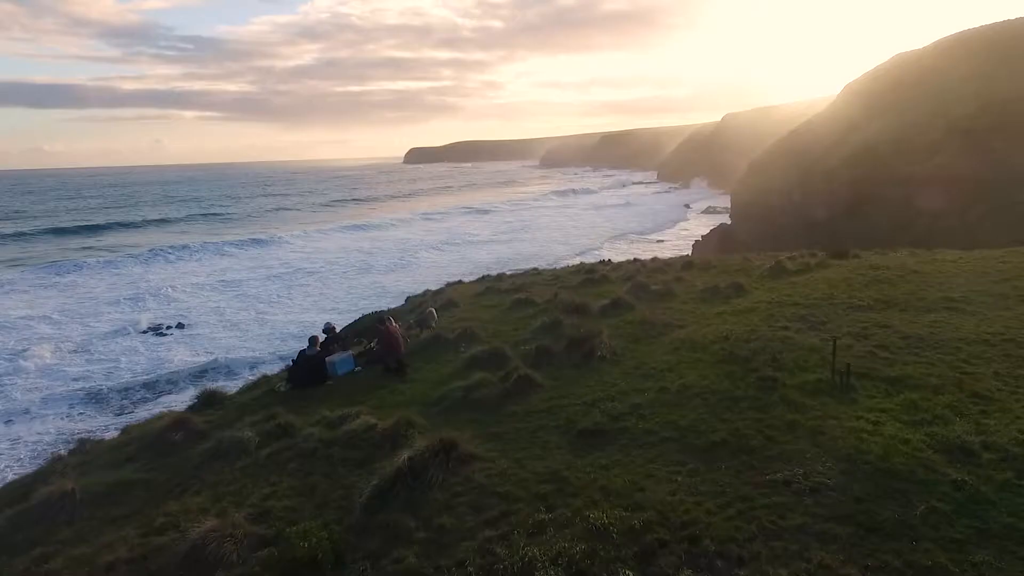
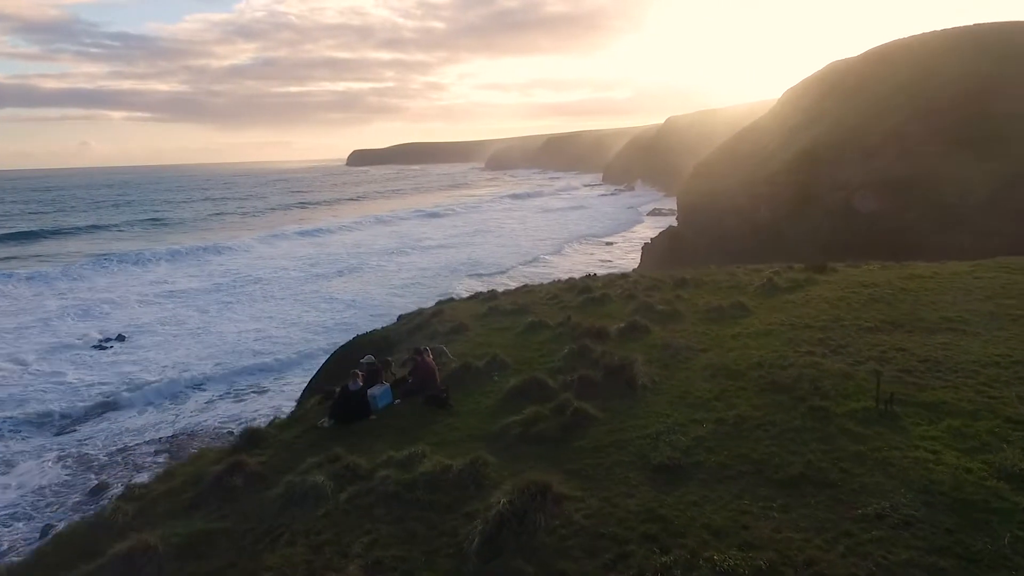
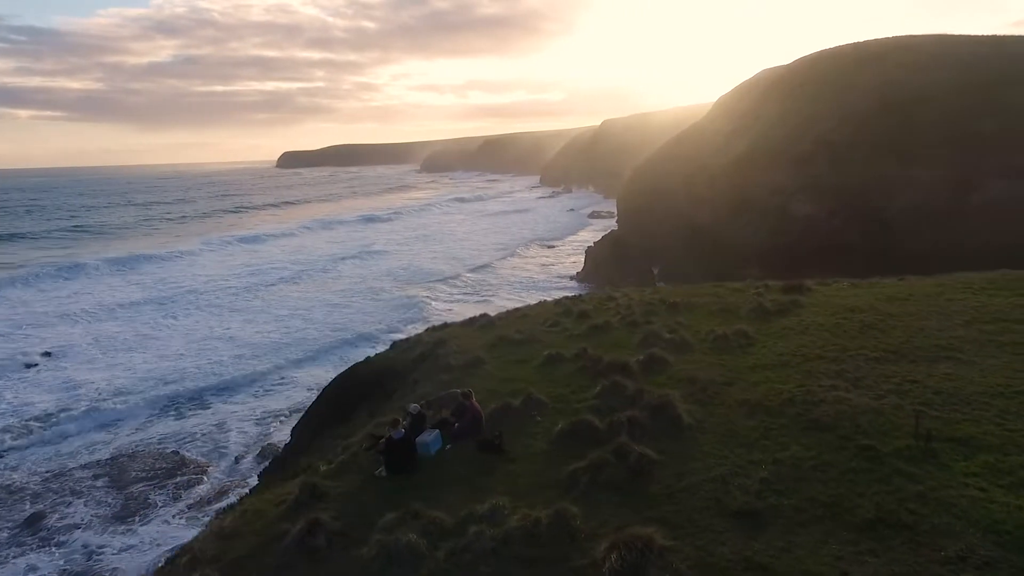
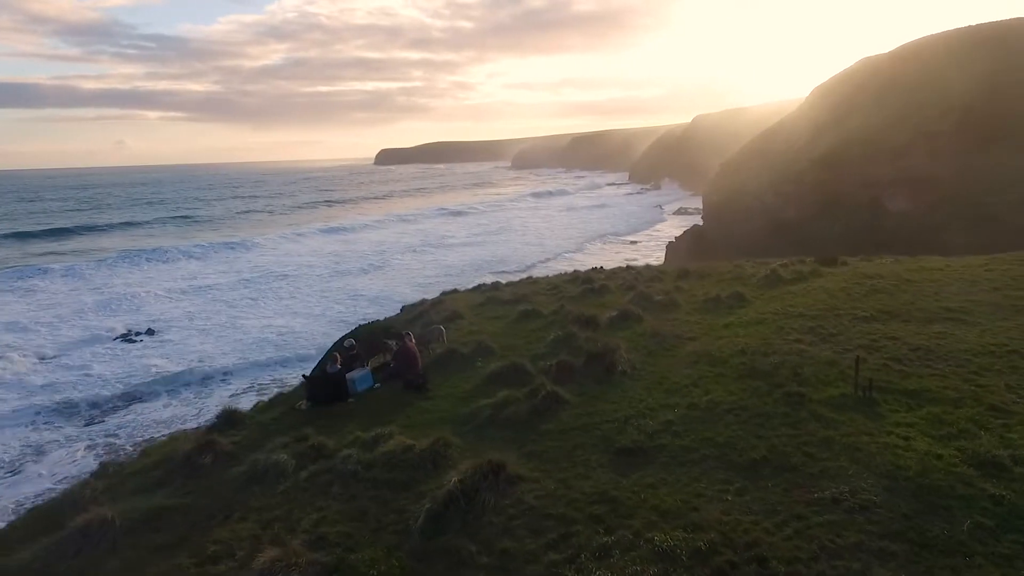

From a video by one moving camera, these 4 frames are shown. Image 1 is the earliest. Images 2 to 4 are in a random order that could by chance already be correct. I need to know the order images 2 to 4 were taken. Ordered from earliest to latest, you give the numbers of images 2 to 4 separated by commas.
4, 2, 3
